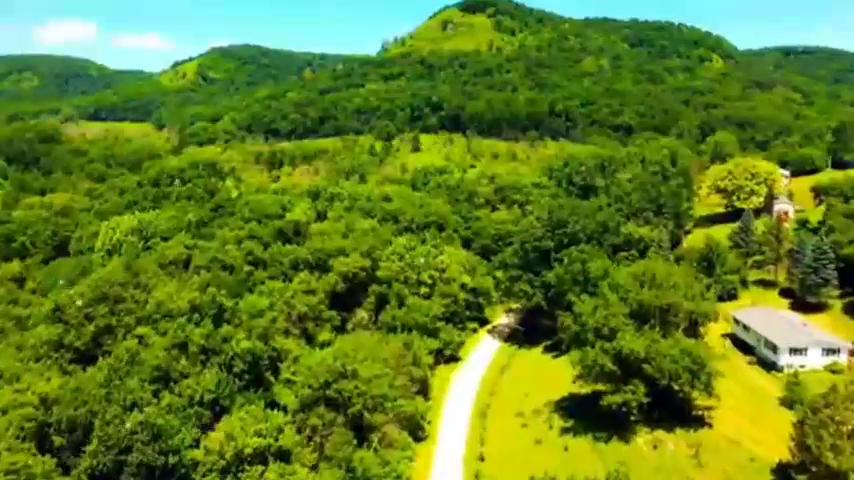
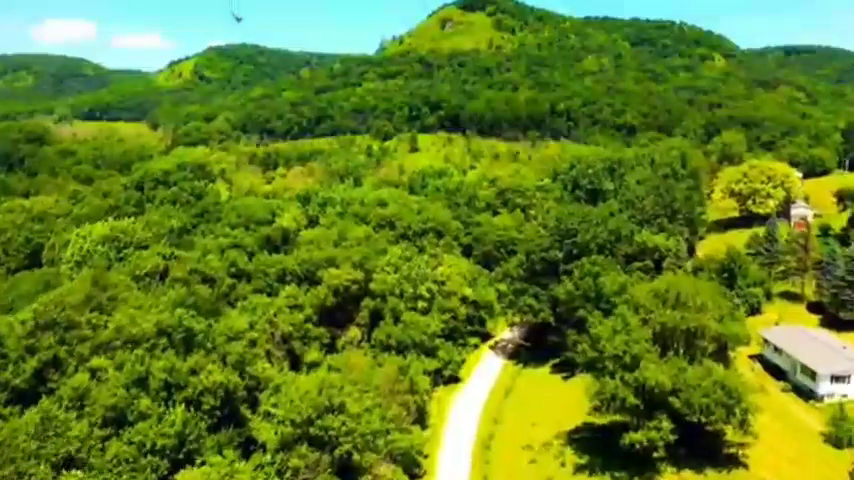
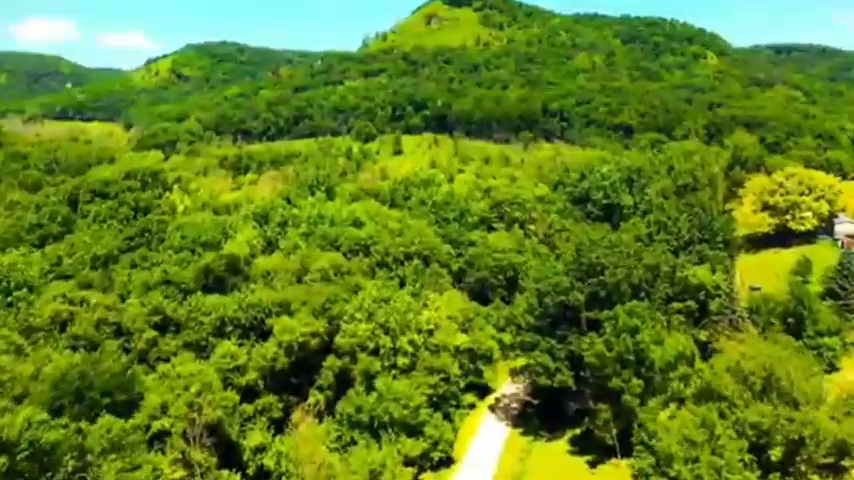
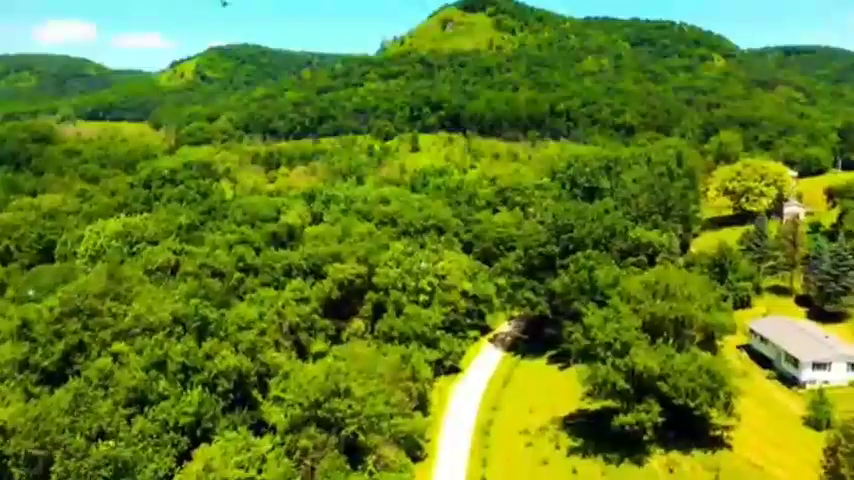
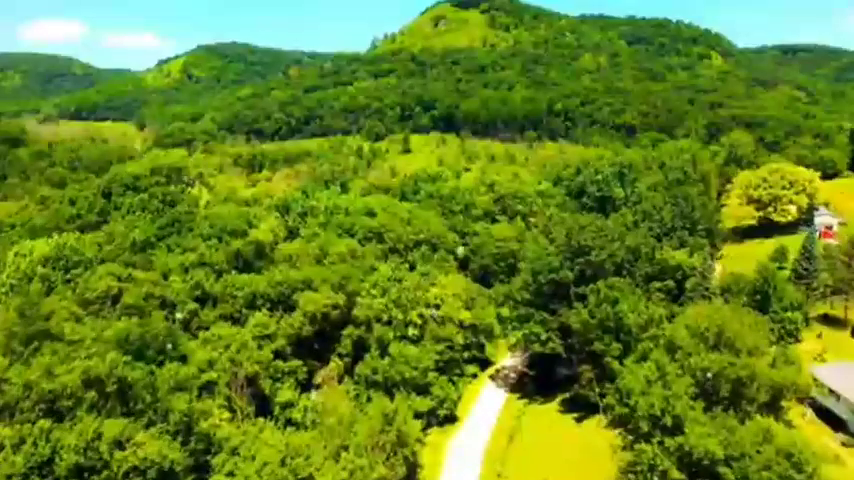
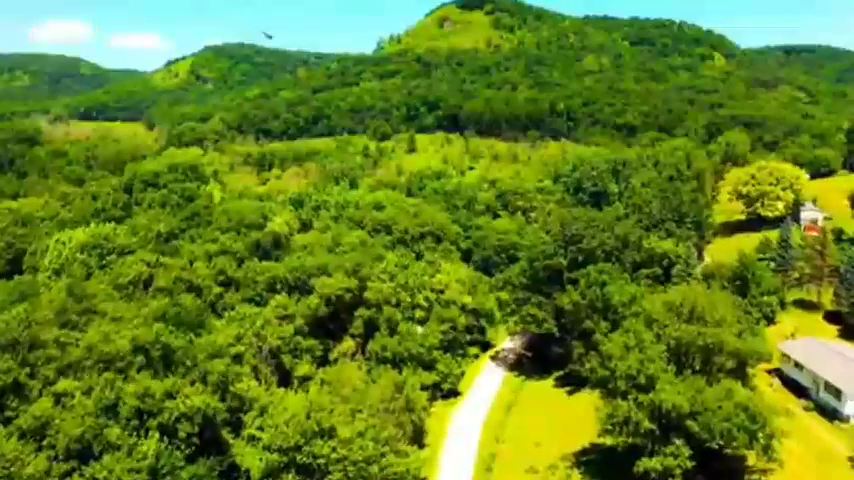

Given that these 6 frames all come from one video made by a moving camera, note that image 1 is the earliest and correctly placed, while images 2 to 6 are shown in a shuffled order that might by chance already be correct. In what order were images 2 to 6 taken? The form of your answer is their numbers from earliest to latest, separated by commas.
4, 2, 6, 5, 3
